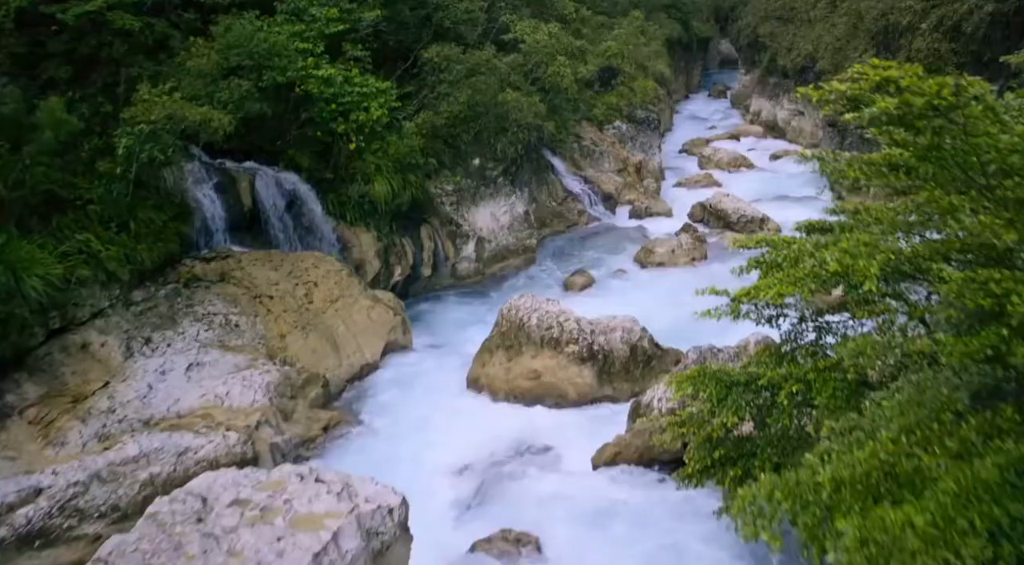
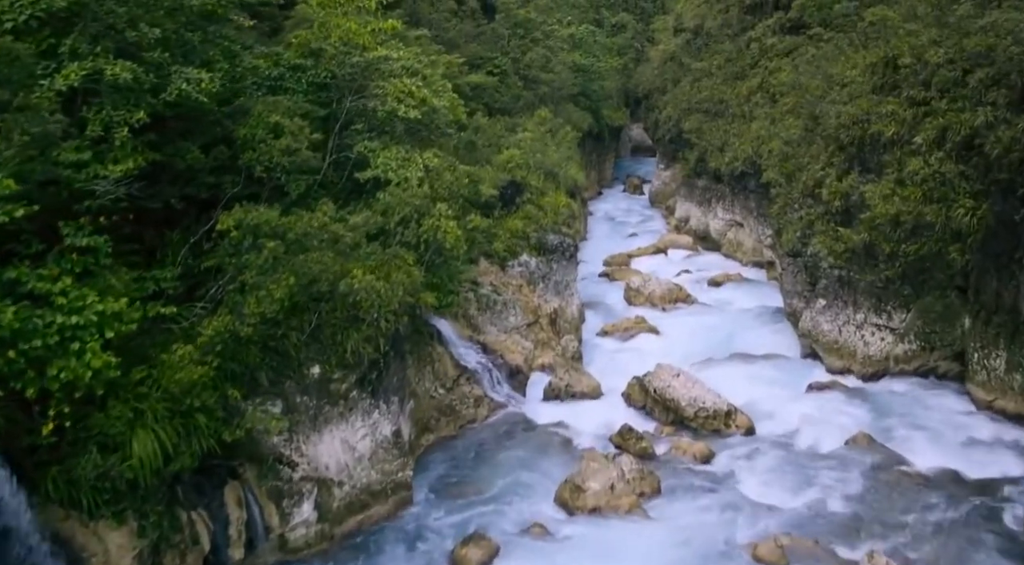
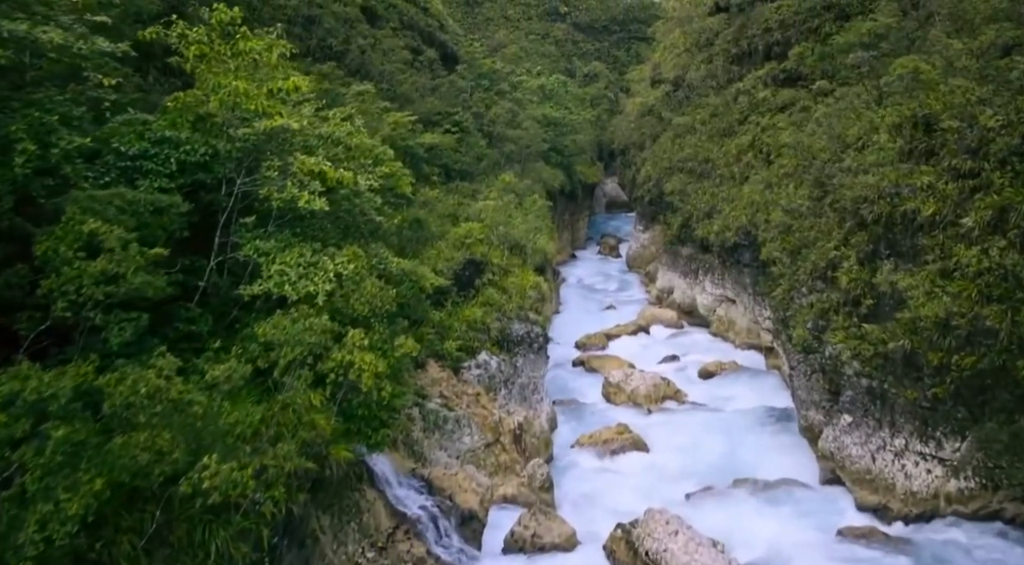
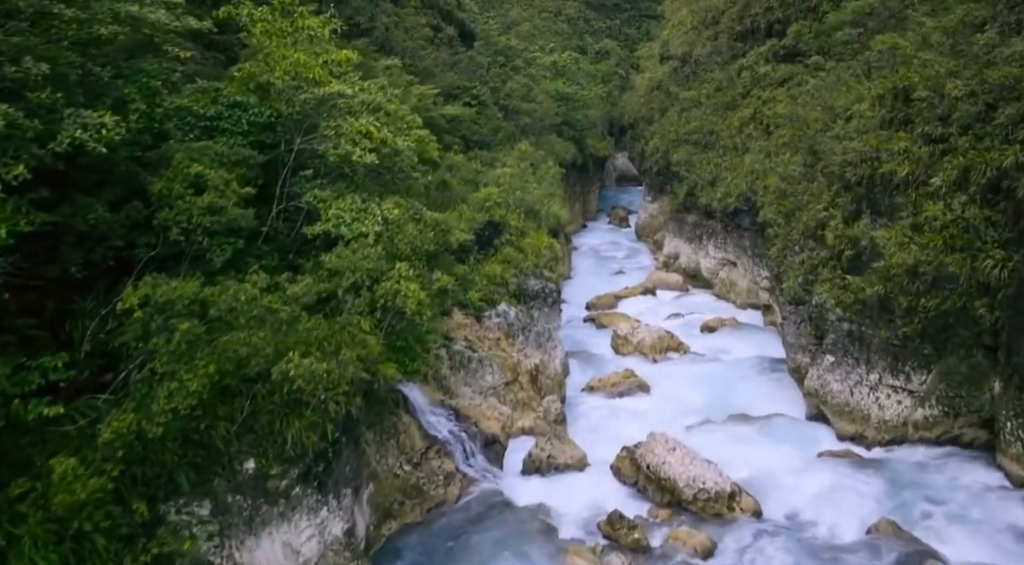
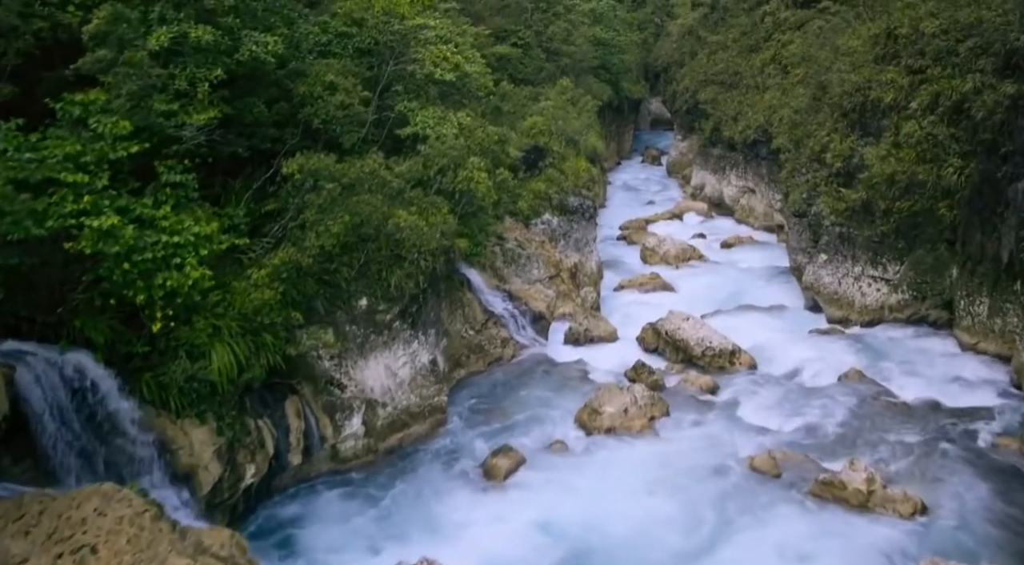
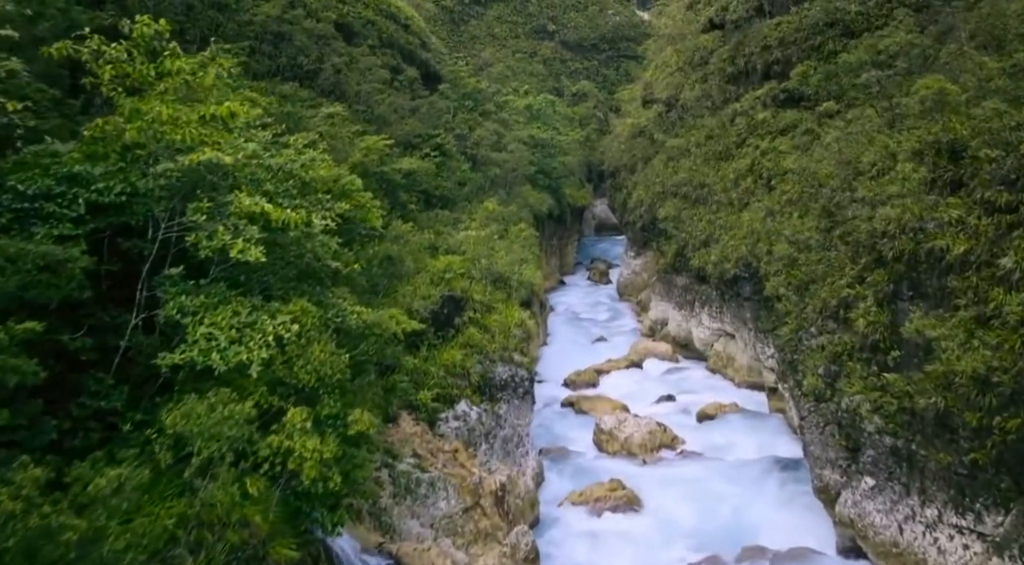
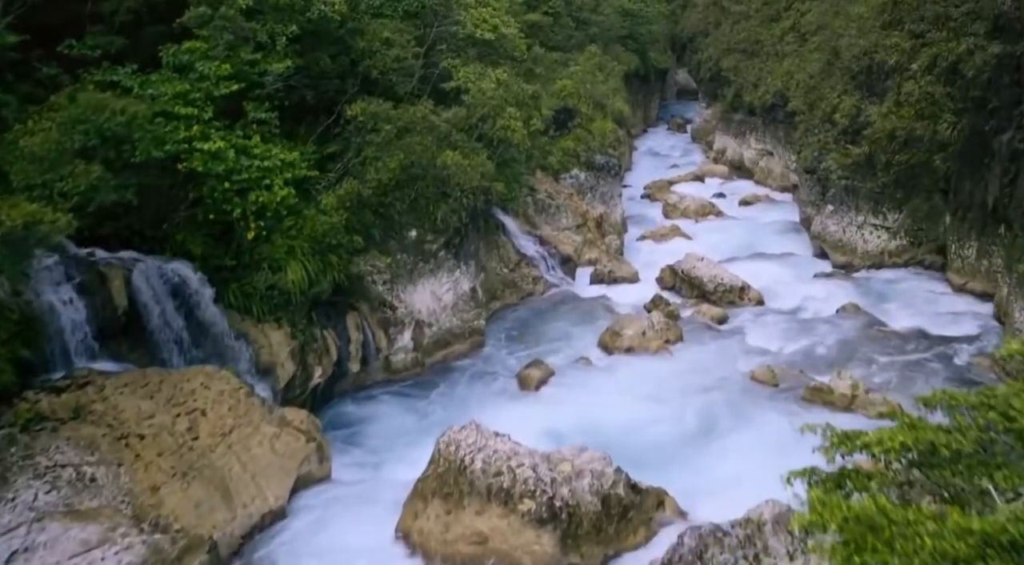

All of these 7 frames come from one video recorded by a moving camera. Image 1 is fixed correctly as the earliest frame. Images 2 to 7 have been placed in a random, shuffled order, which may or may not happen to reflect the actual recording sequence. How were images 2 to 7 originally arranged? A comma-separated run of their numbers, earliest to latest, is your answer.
7, 5, 2, 4, 3, 6
